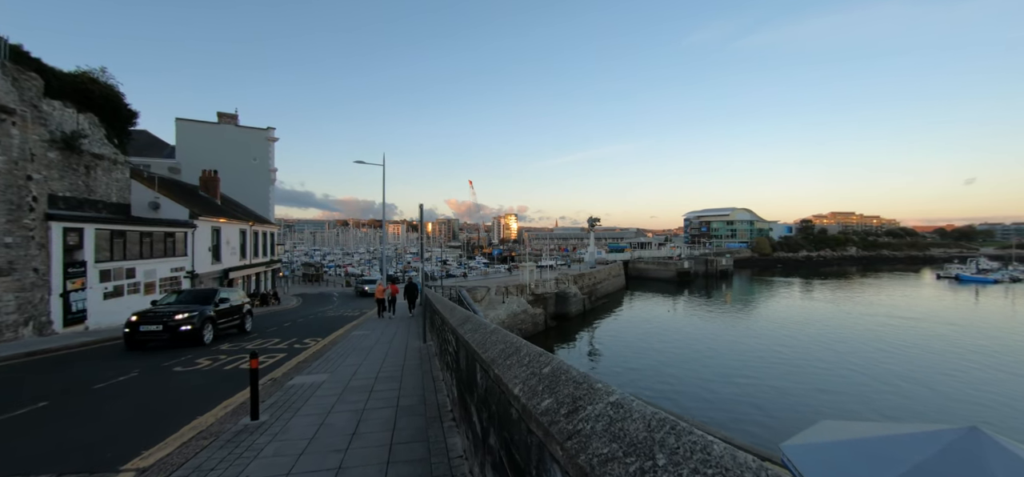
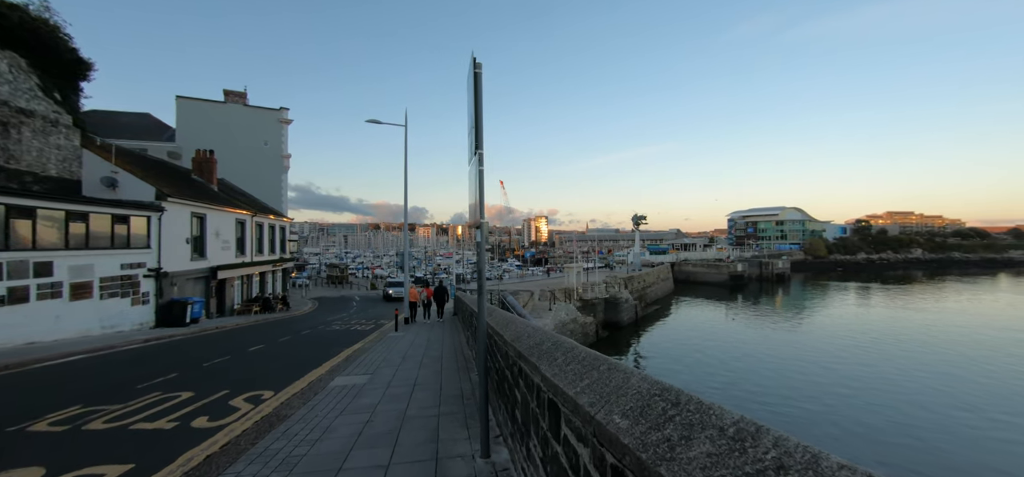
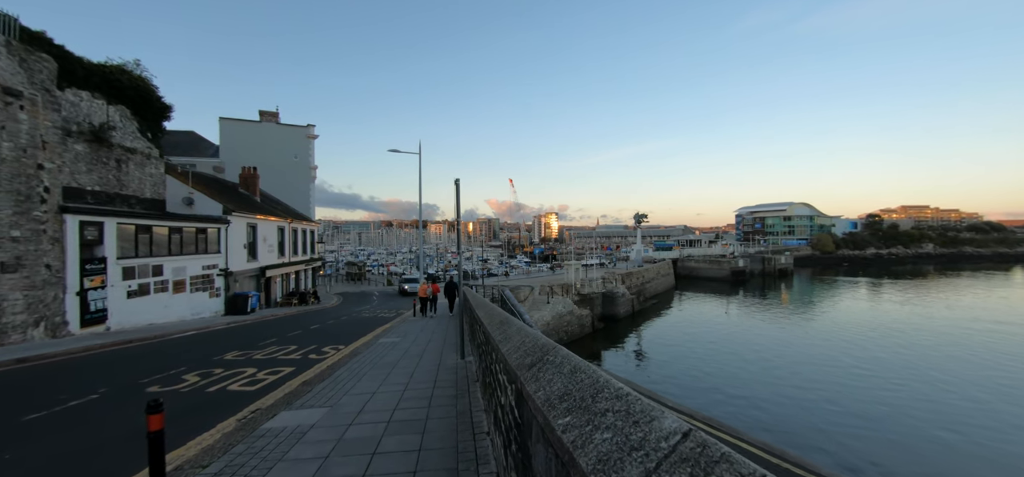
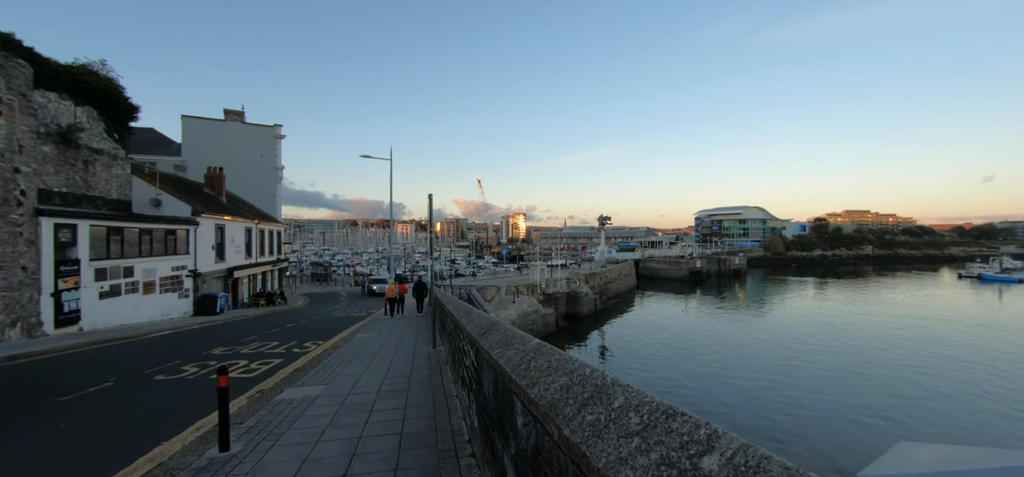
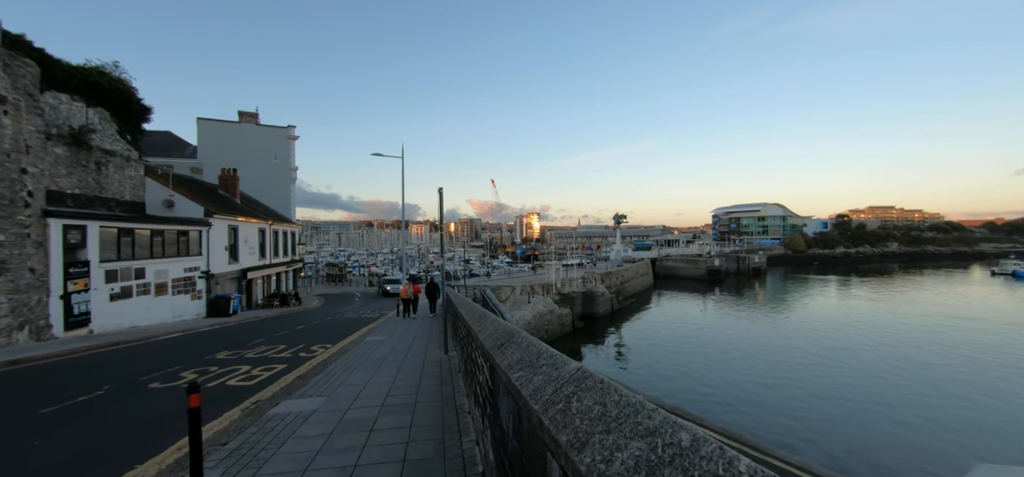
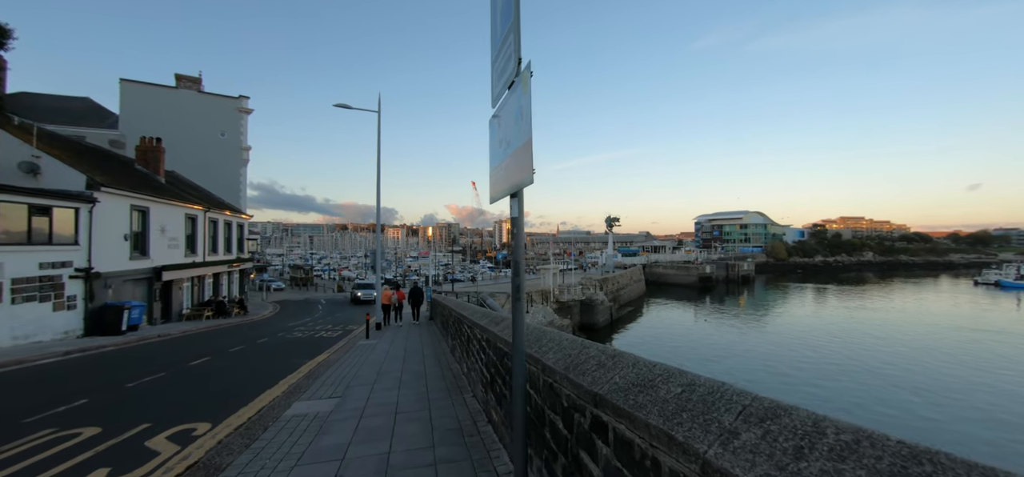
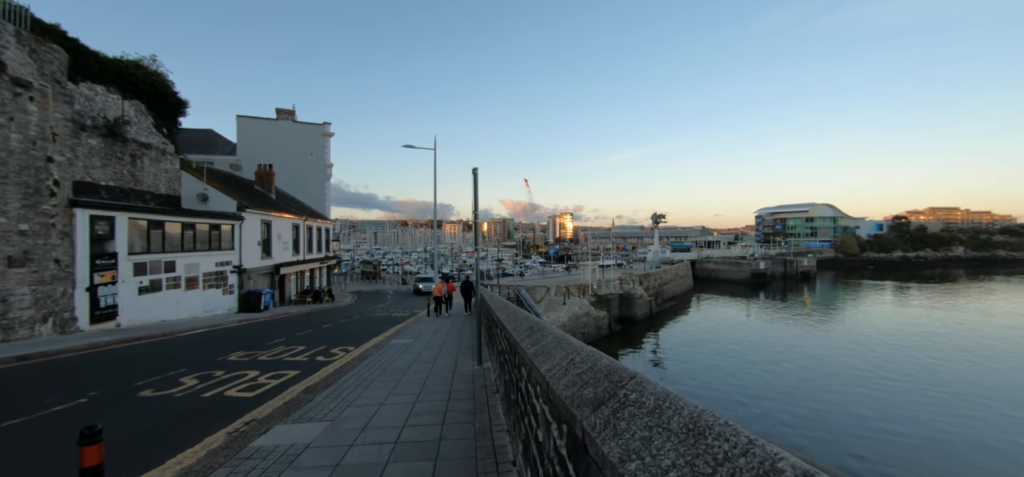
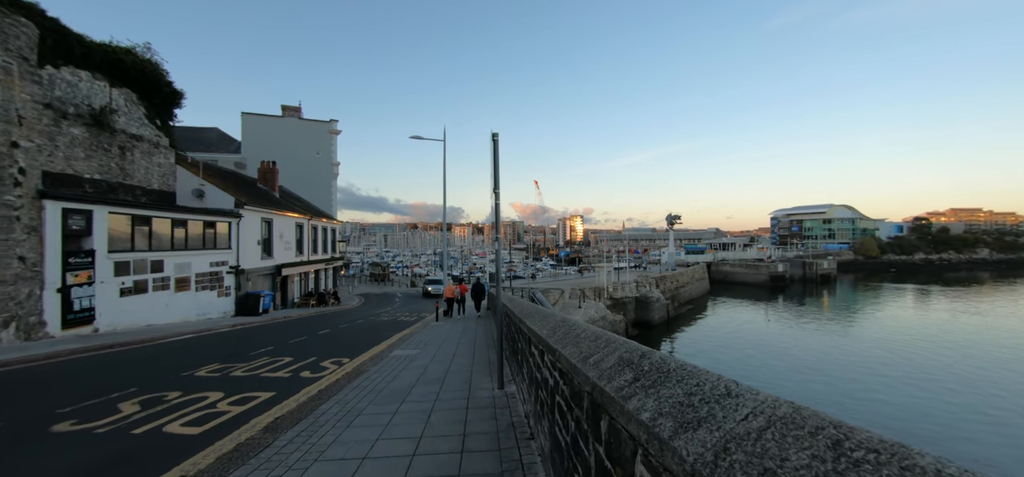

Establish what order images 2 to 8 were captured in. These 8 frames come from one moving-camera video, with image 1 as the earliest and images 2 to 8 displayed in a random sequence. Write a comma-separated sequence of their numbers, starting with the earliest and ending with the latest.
4, 5, 3, 7, 8, 2, 6
